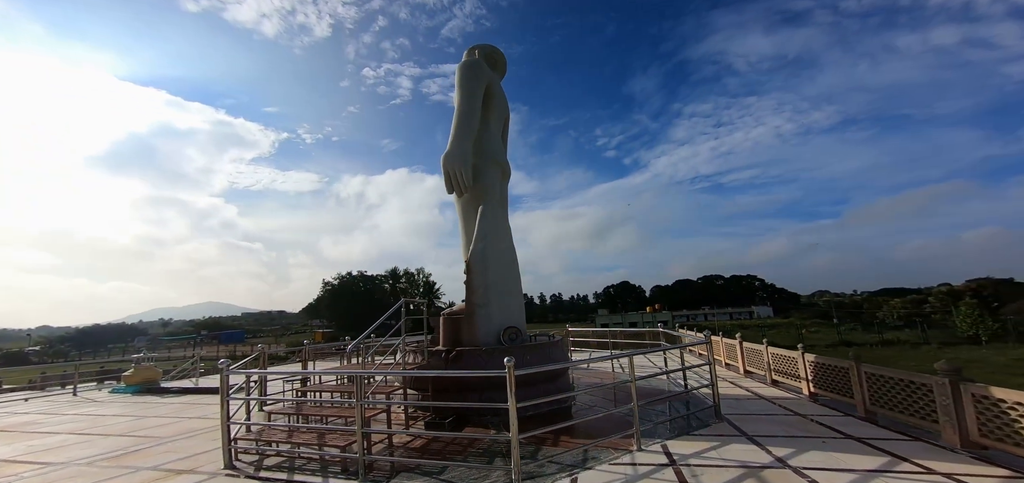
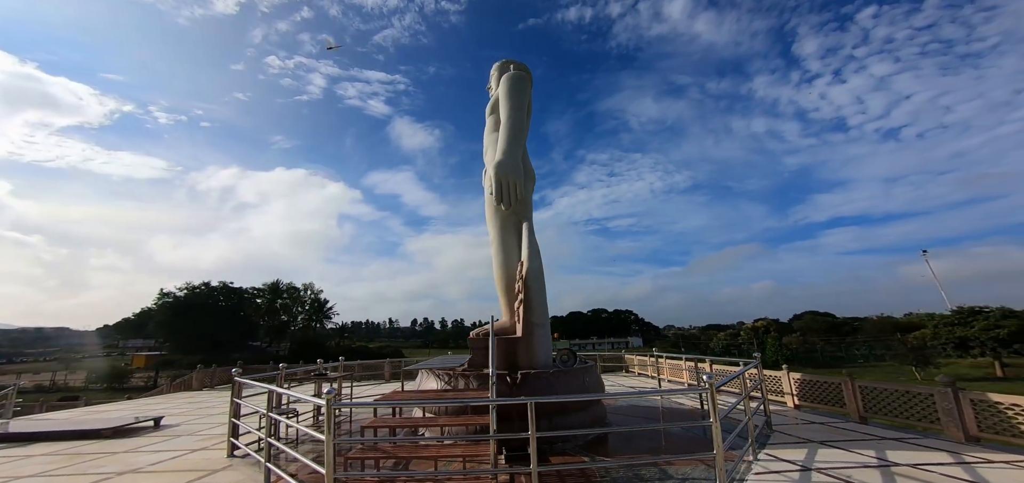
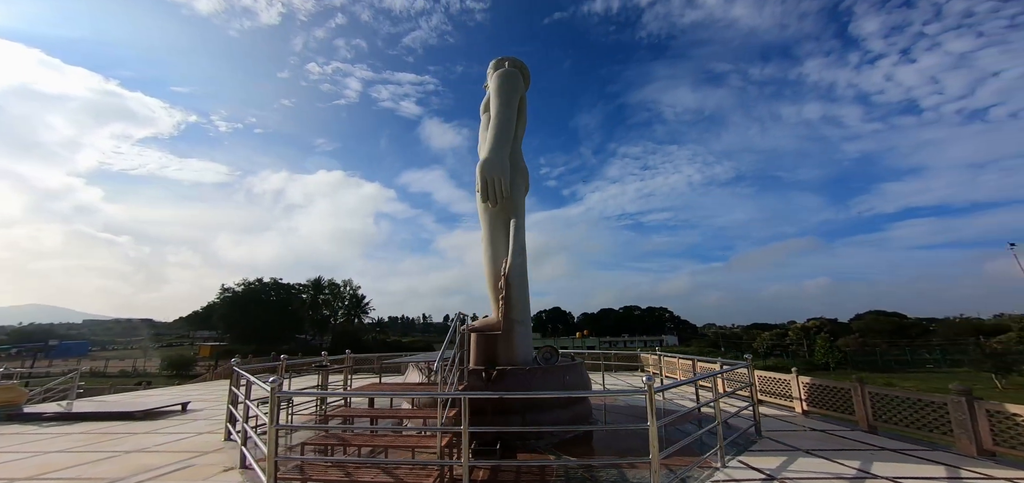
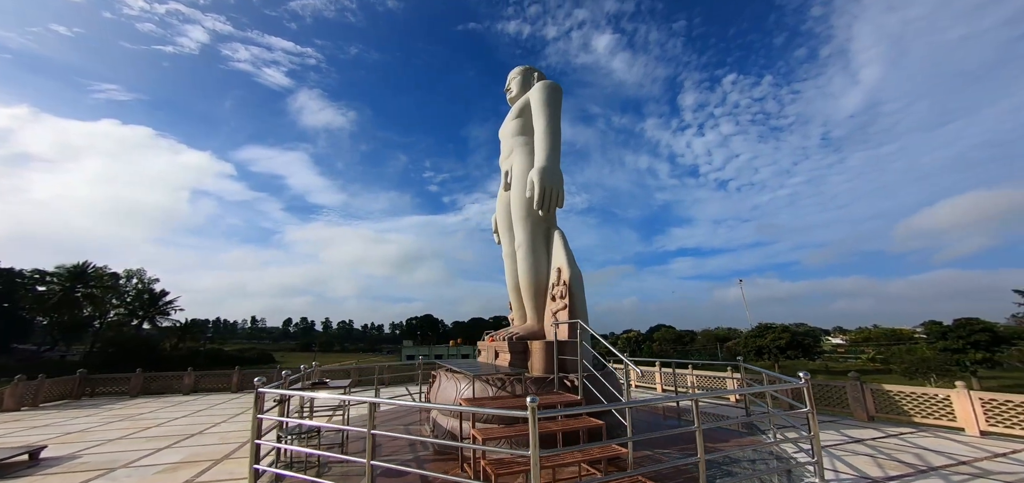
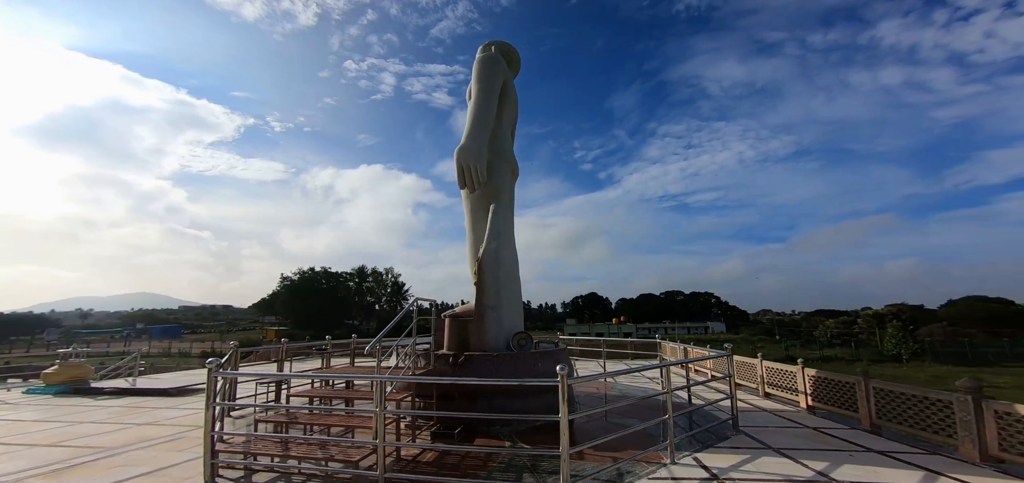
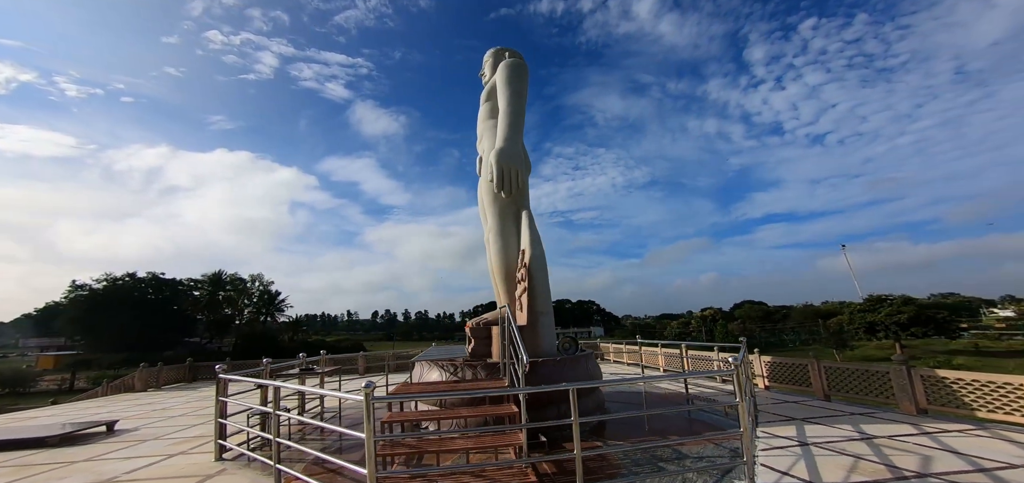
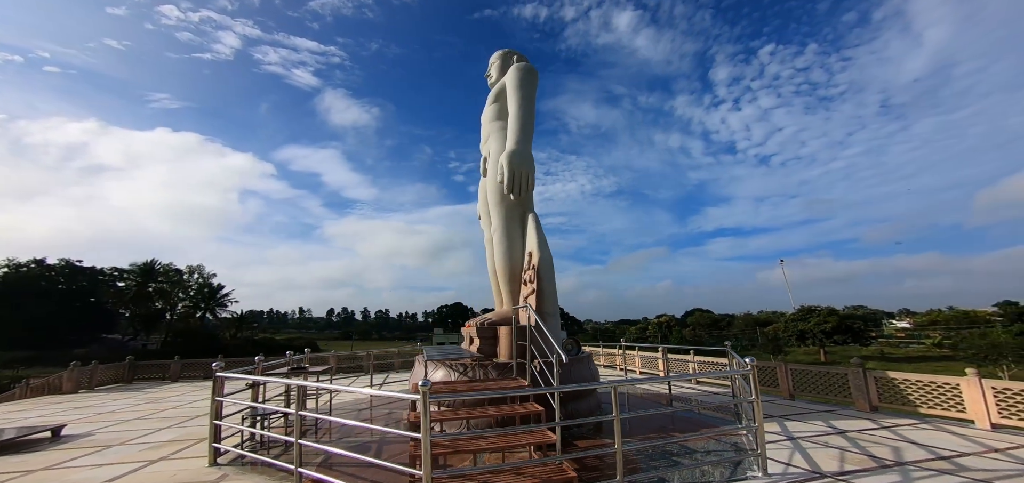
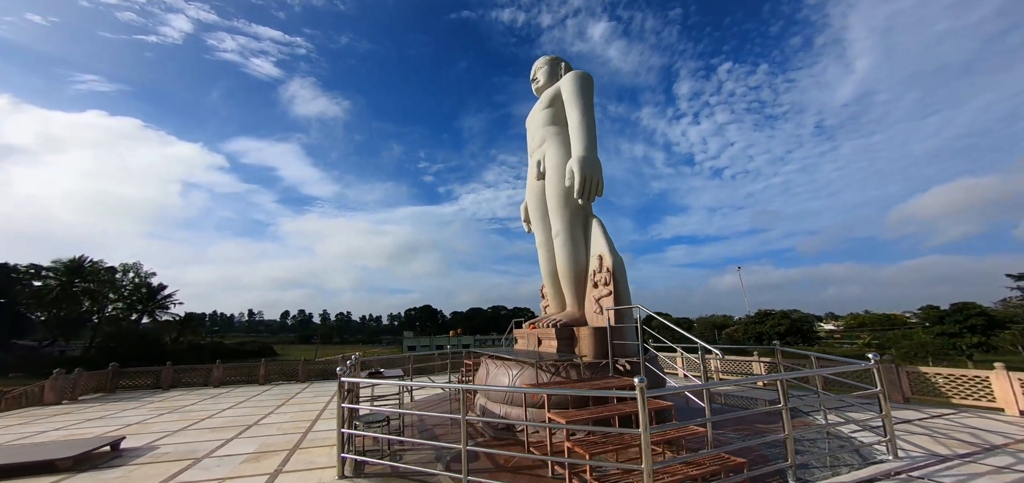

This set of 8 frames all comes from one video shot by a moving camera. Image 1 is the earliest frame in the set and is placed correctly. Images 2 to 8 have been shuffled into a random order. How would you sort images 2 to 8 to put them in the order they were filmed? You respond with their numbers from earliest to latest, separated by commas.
5, 3, 2, 6, 7, 4, 8
